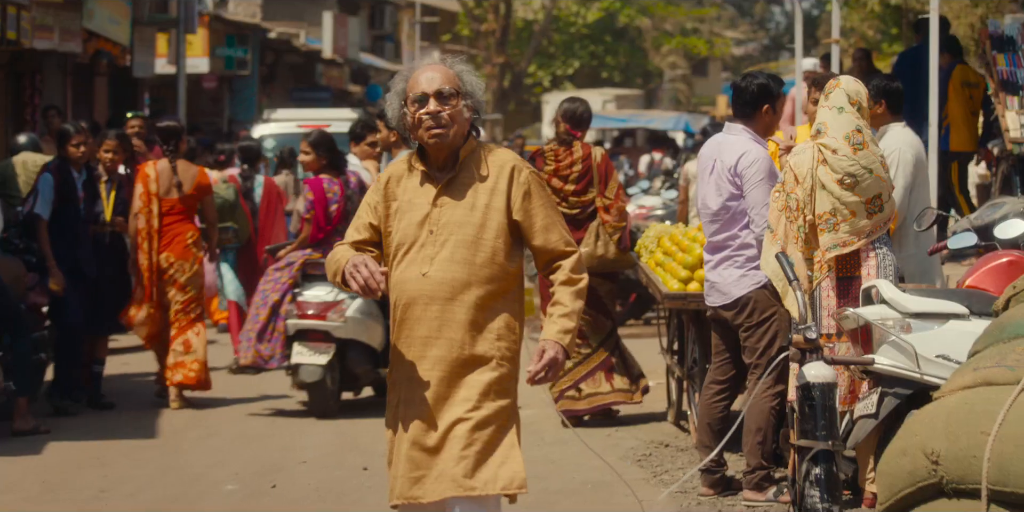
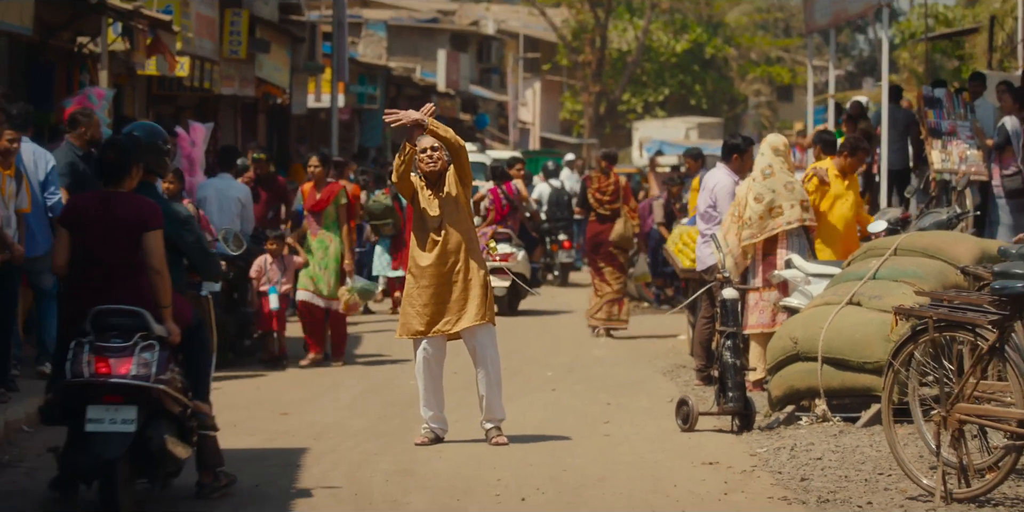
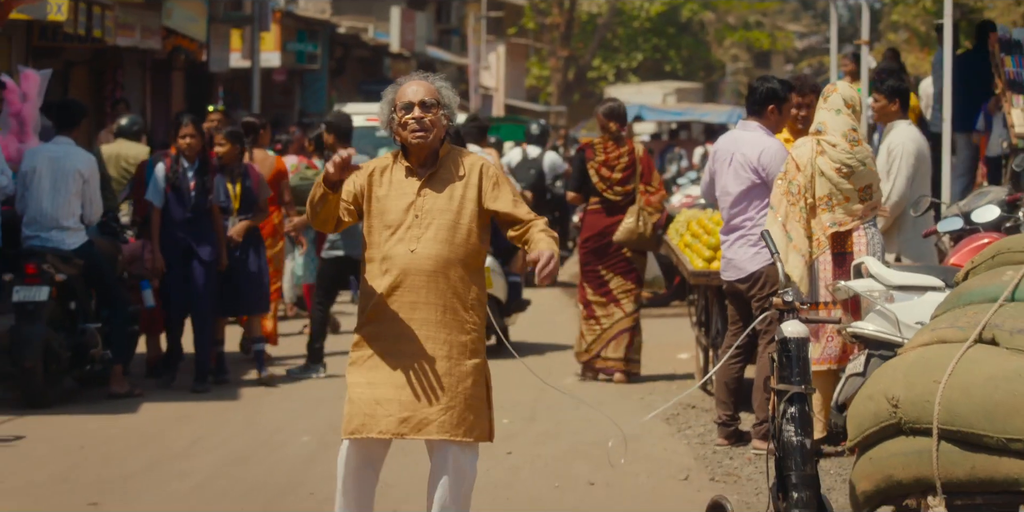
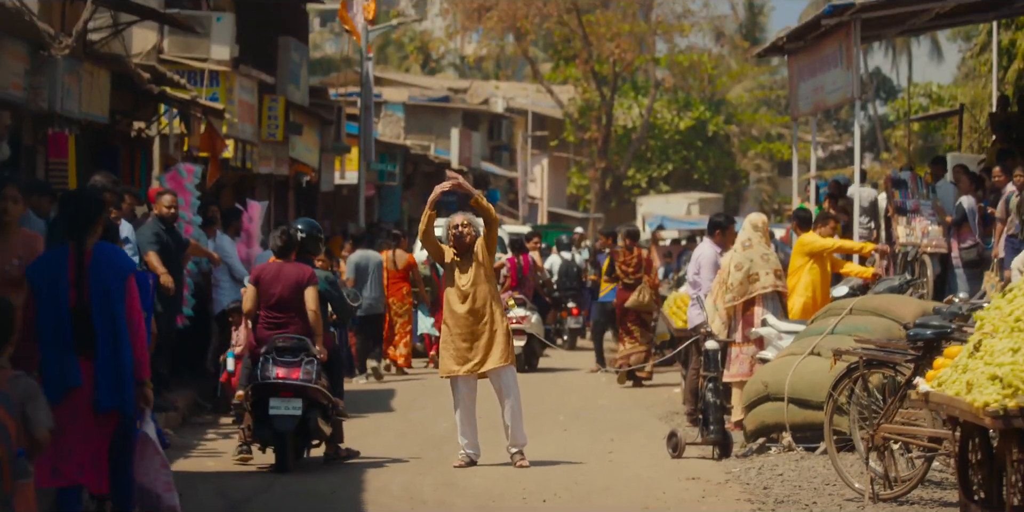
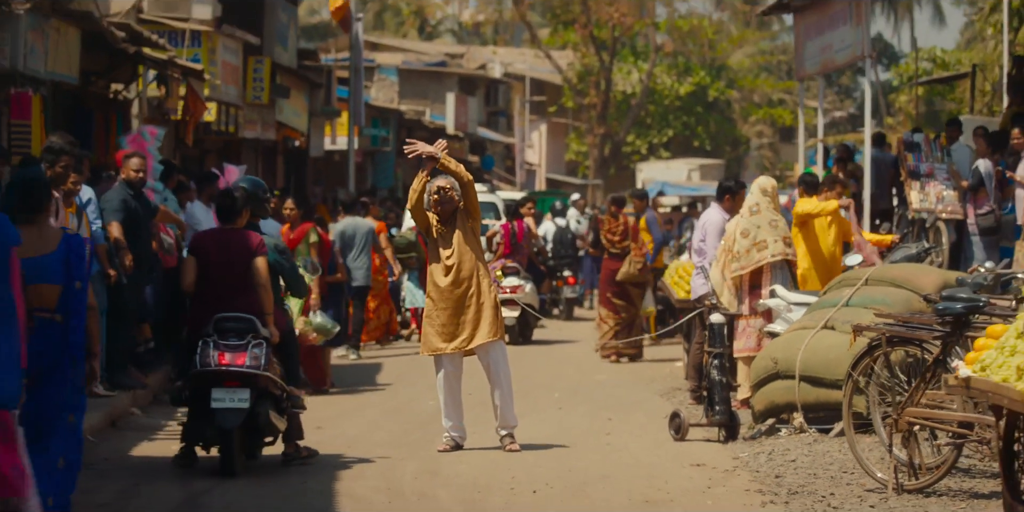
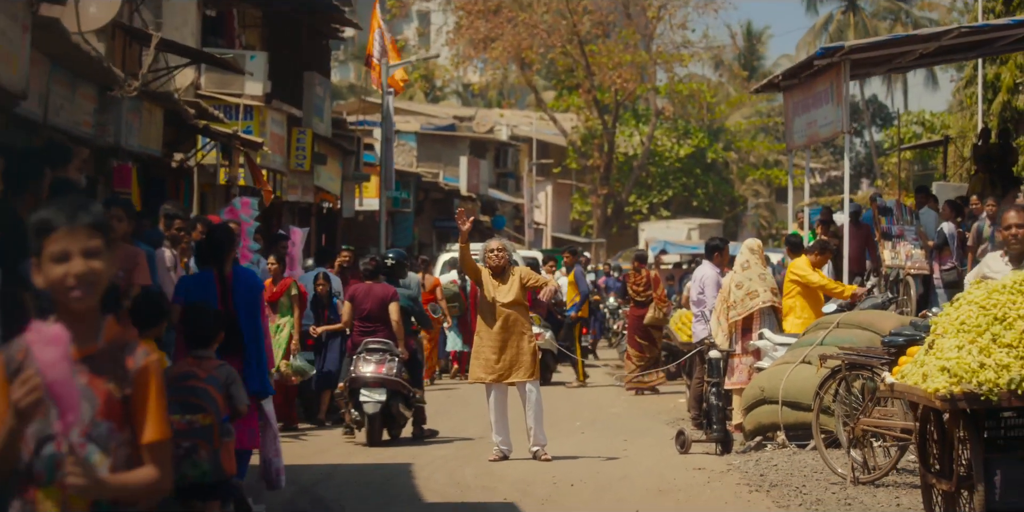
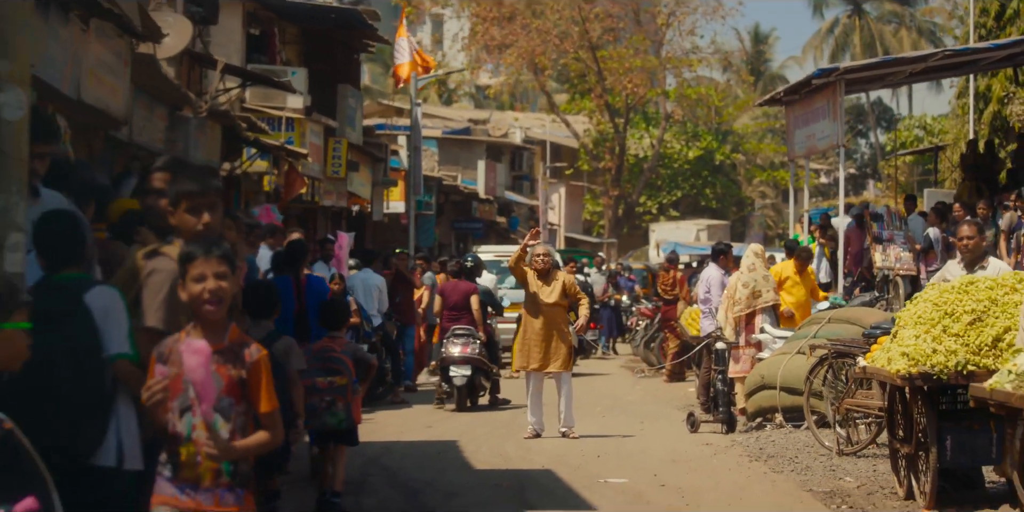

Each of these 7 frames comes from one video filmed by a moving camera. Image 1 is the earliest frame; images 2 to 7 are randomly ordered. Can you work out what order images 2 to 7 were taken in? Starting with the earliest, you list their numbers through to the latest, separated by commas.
3, 2, 5, 4, 6, 7
